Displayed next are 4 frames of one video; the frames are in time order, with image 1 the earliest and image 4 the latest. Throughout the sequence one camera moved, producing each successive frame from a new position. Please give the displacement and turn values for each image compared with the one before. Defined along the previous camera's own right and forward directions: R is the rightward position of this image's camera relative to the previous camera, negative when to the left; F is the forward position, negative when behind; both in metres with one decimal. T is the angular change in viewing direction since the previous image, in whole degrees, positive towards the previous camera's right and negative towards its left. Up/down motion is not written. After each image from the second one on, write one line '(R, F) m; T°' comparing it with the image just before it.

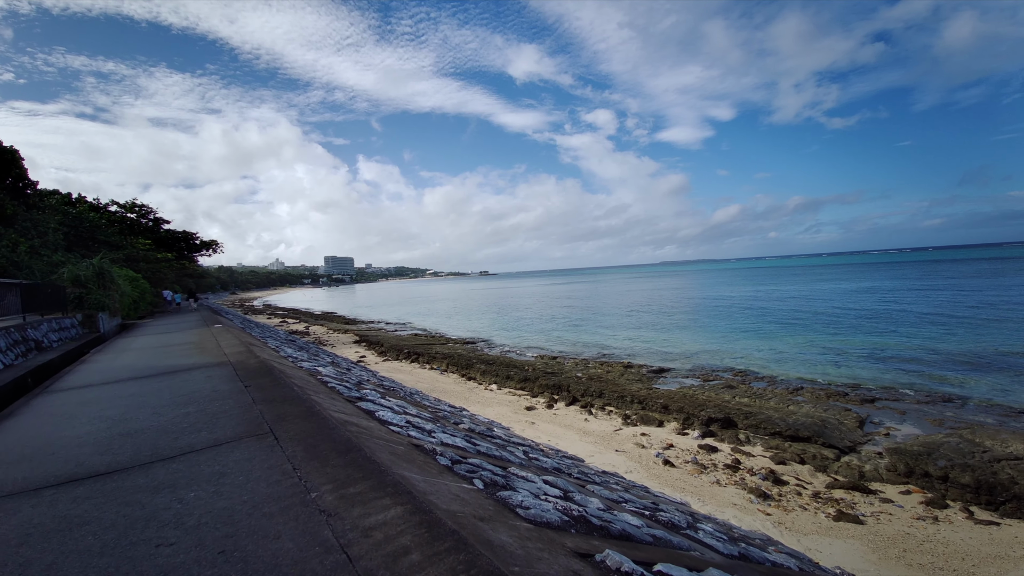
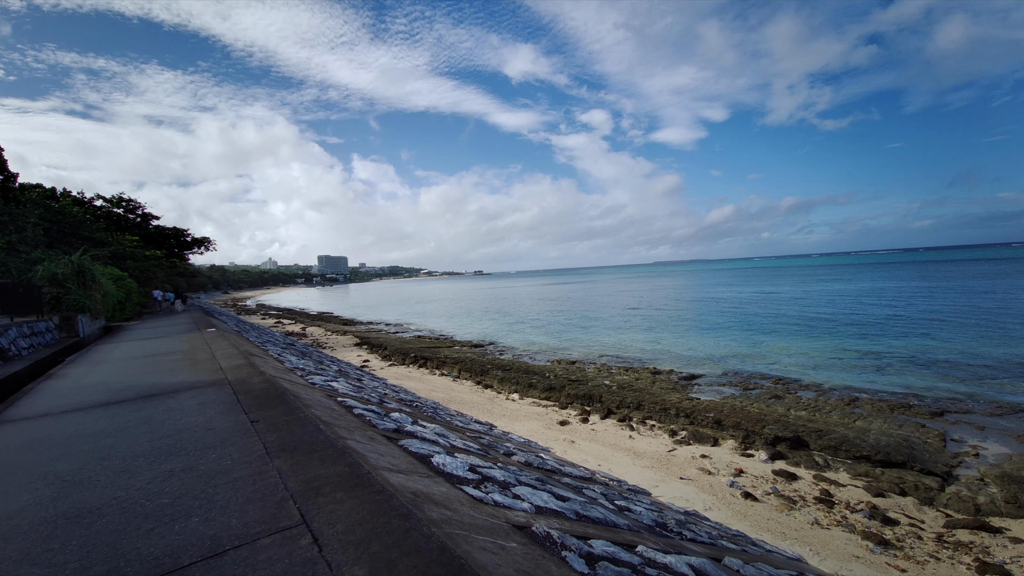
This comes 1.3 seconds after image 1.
(-0.9, +1.1) m; +1°
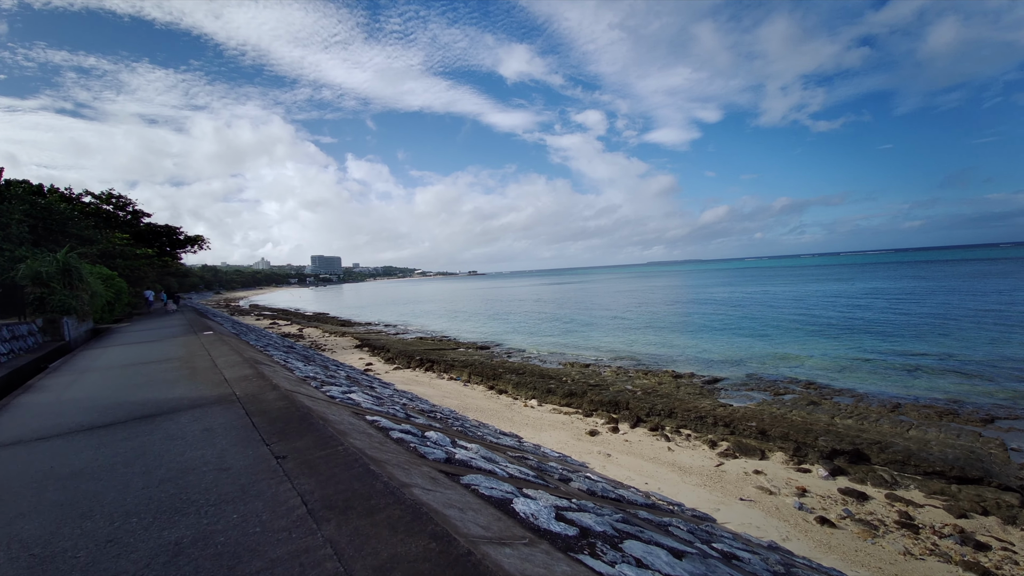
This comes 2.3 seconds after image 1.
(-0.7, +0.7) m; +1°
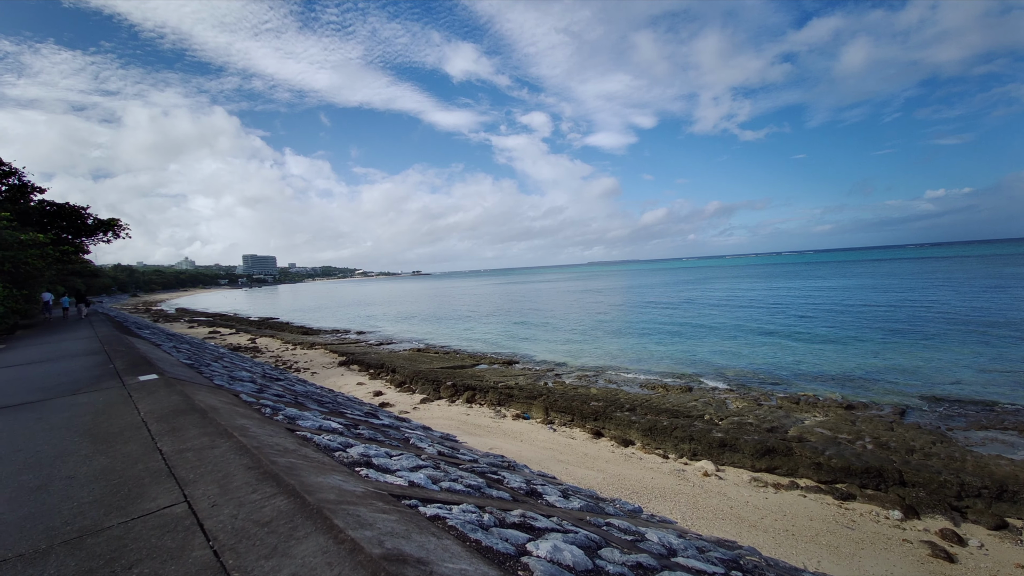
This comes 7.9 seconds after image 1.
(-3.9, +4.8) m; +7°
